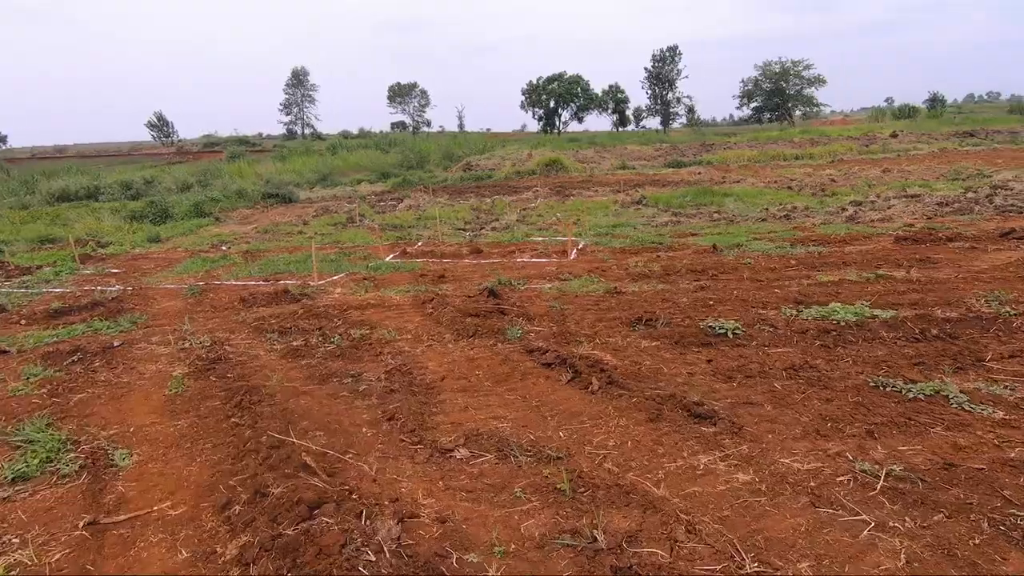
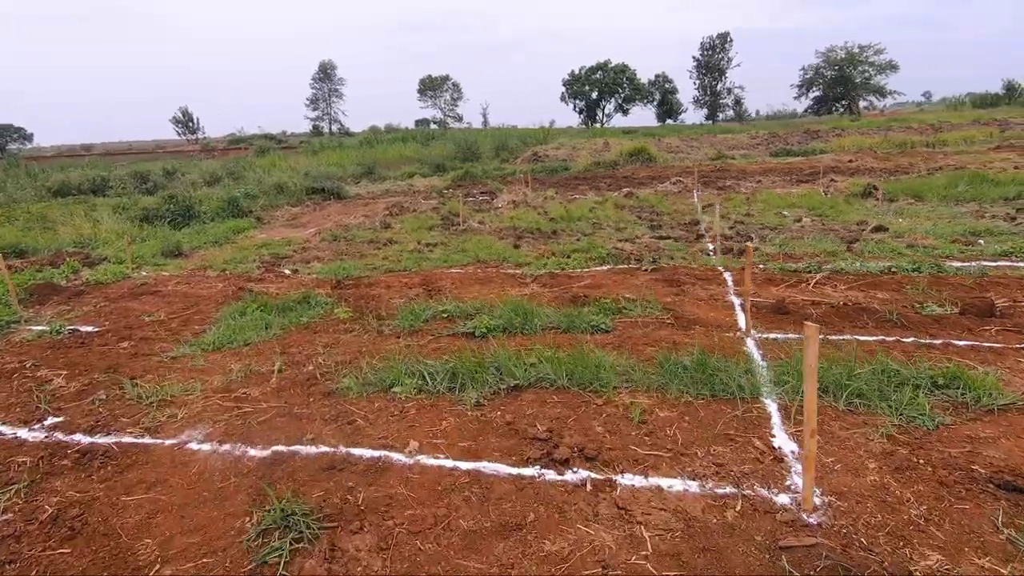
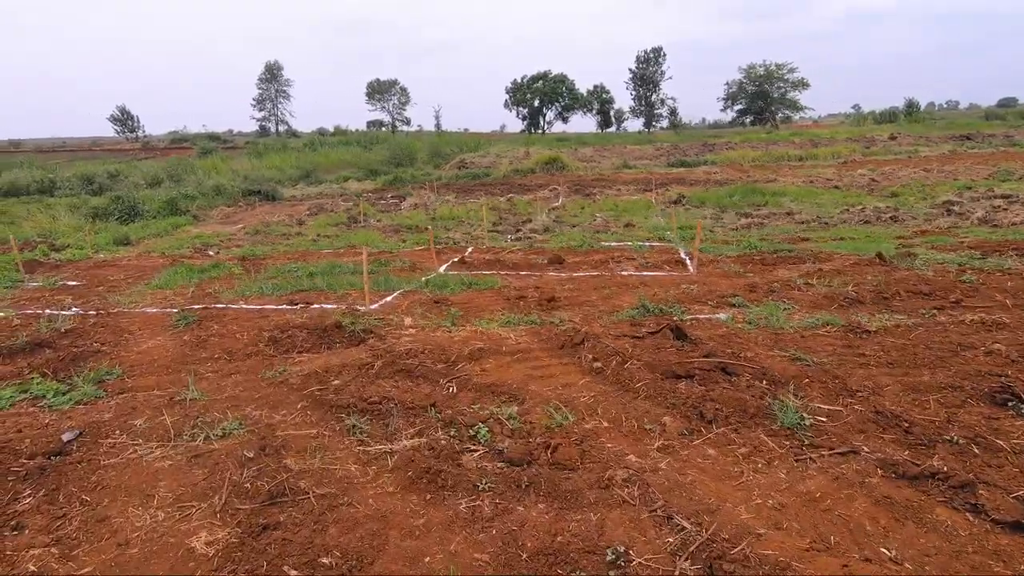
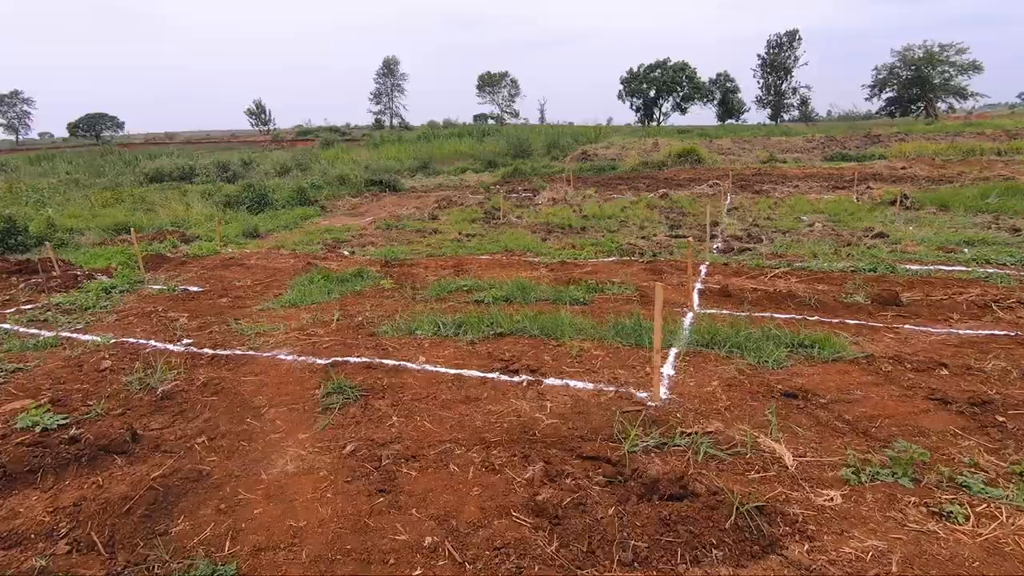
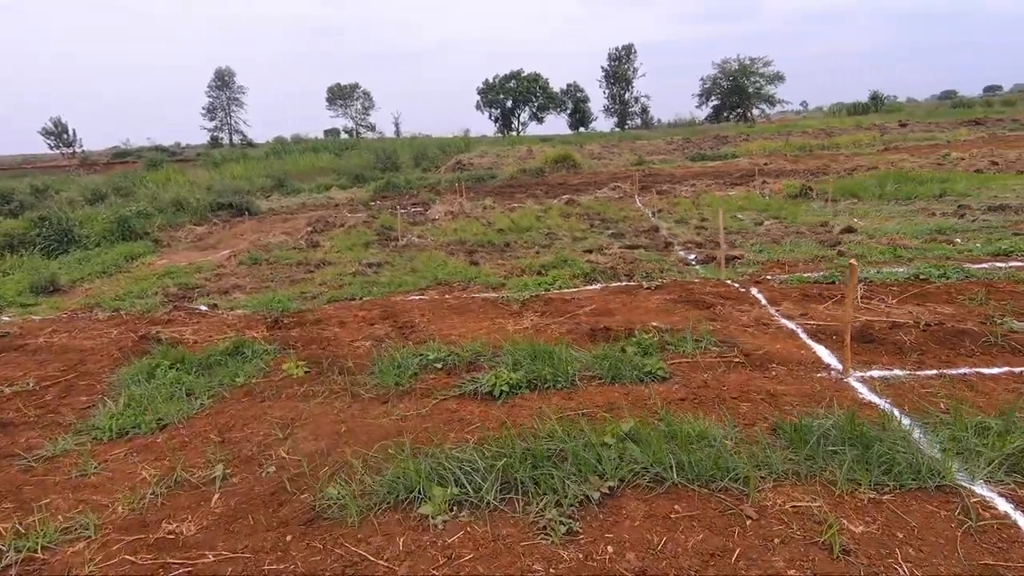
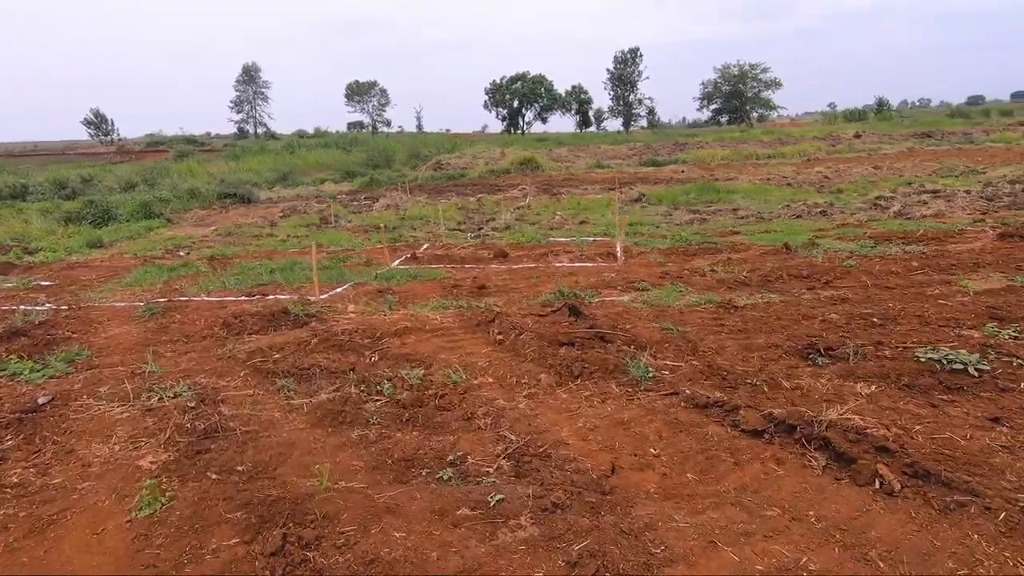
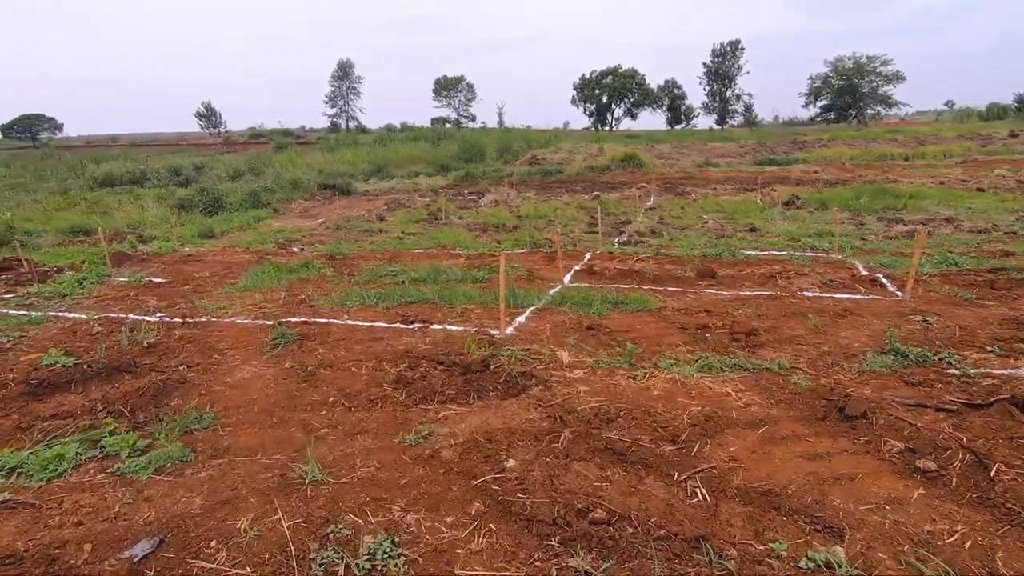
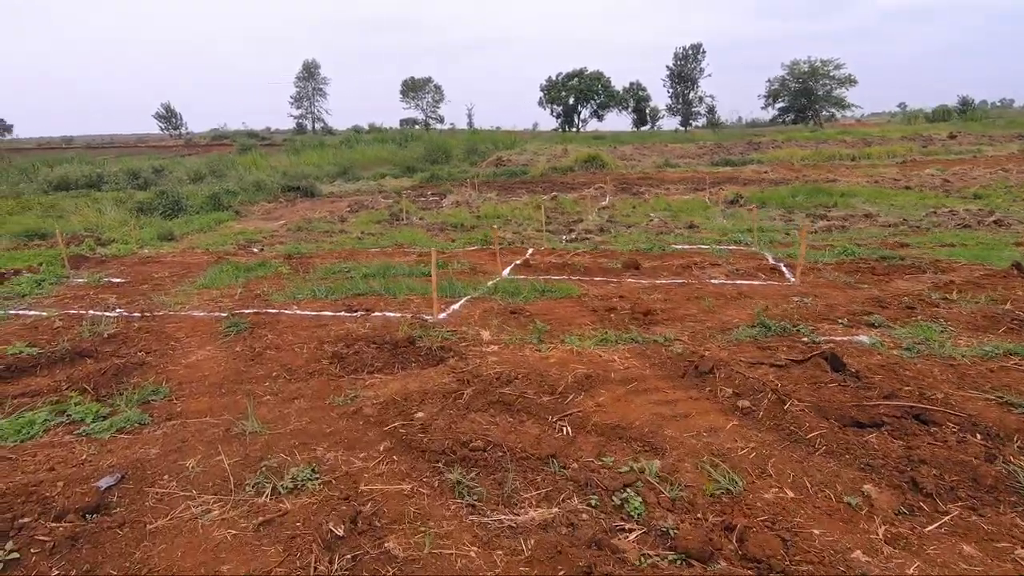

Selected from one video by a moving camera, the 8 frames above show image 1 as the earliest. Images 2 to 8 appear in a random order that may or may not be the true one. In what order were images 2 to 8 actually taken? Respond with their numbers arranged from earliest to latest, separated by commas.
6, 3, 8, 7, 4, 2, 5
